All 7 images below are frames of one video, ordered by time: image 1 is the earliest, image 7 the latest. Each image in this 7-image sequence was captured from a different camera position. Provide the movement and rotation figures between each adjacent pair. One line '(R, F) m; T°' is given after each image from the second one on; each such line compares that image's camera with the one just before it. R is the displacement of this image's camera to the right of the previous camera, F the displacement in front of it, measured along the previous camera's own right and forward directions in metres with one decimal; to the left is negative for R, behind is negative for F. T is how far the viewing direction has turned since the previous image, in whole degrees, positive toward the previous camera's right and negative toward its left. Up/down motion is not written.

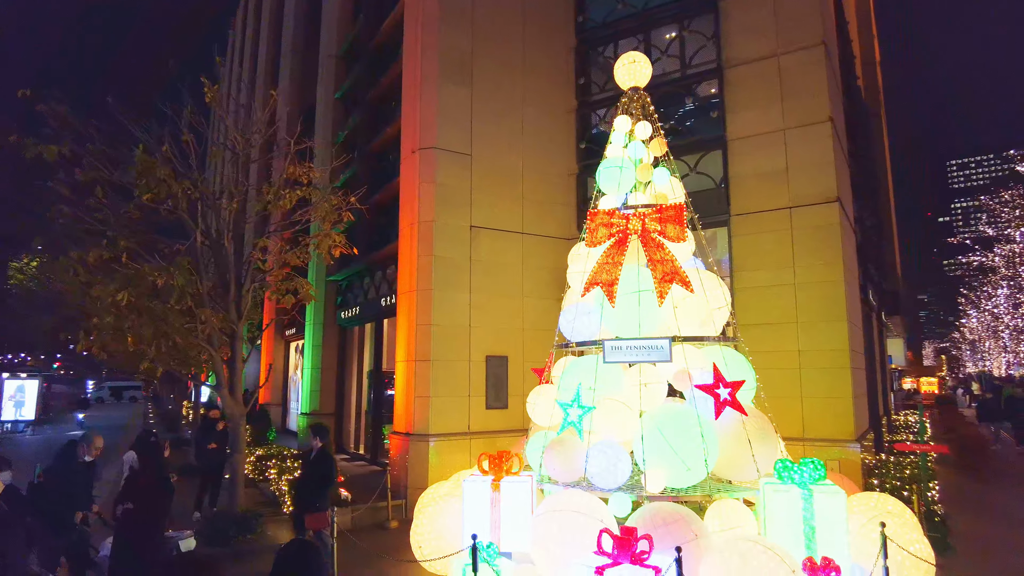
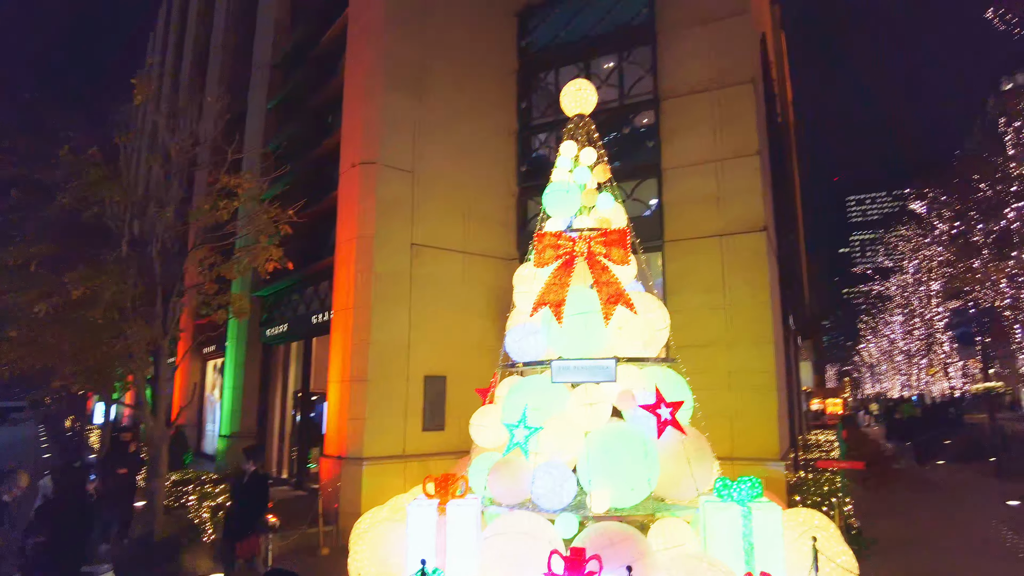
(-0.3, 0.0) m; +7°
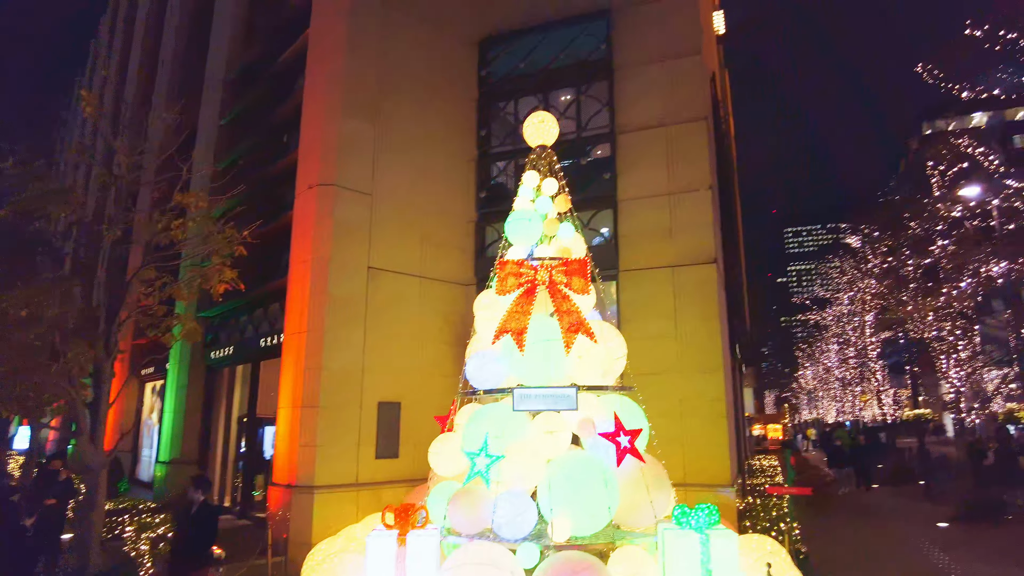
(-0.2, 0.0) m; +5°
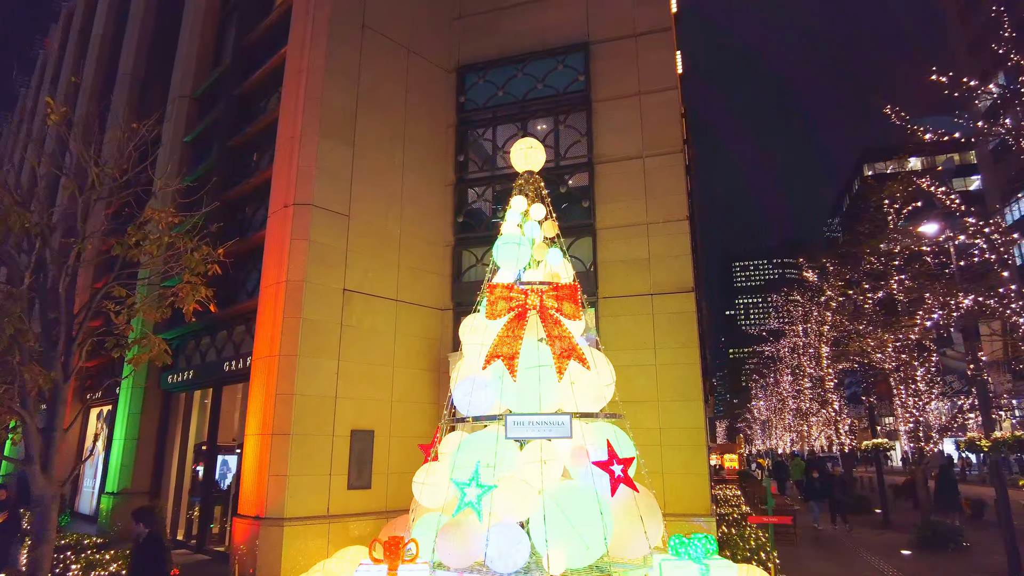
(-0.5, +0.1) m; +4°
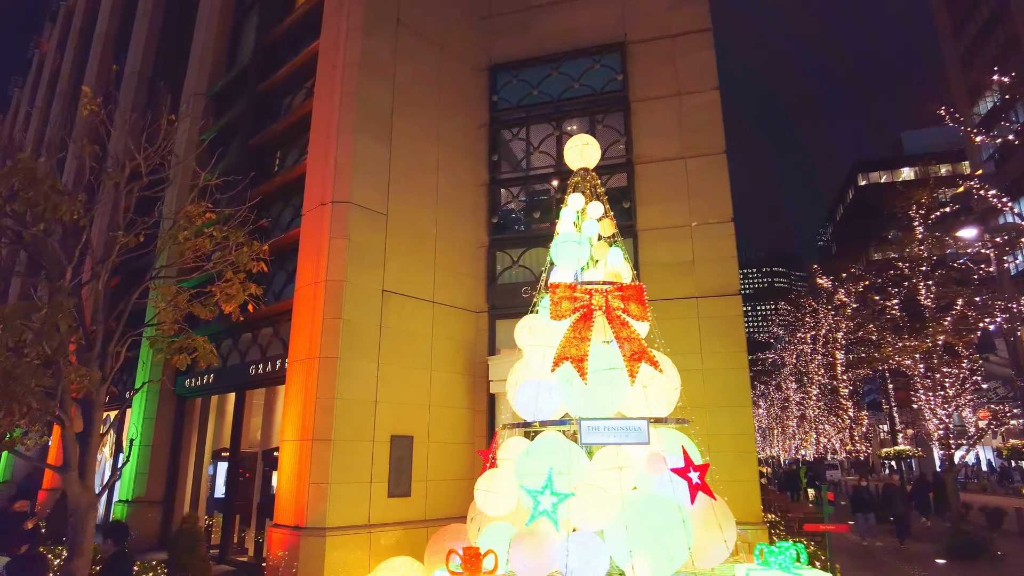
(-1.0, +0.3) m; +1°
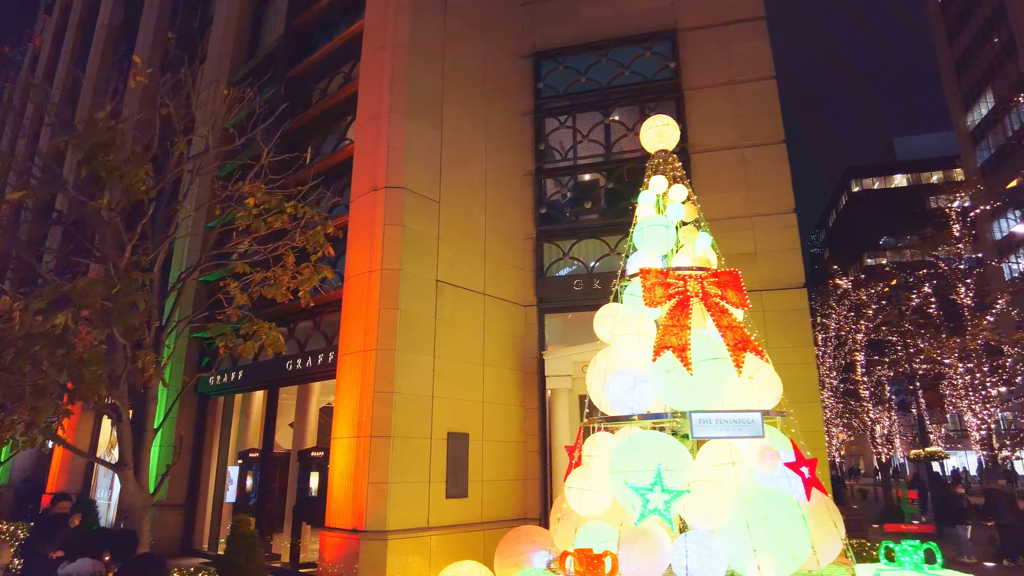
(-1.3, +0.5) m; +1°
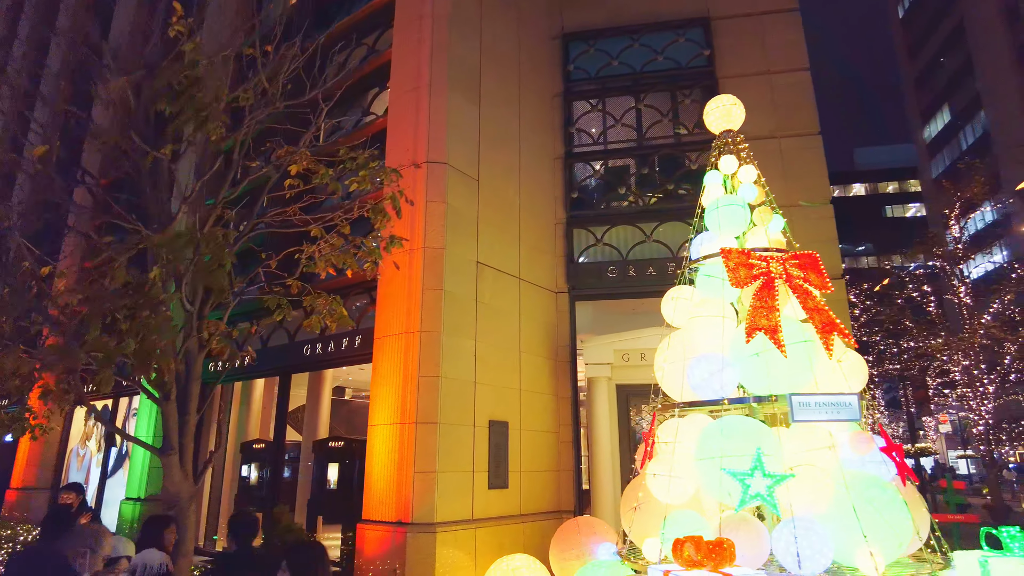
(-1.4, +0.5) m; +4°
